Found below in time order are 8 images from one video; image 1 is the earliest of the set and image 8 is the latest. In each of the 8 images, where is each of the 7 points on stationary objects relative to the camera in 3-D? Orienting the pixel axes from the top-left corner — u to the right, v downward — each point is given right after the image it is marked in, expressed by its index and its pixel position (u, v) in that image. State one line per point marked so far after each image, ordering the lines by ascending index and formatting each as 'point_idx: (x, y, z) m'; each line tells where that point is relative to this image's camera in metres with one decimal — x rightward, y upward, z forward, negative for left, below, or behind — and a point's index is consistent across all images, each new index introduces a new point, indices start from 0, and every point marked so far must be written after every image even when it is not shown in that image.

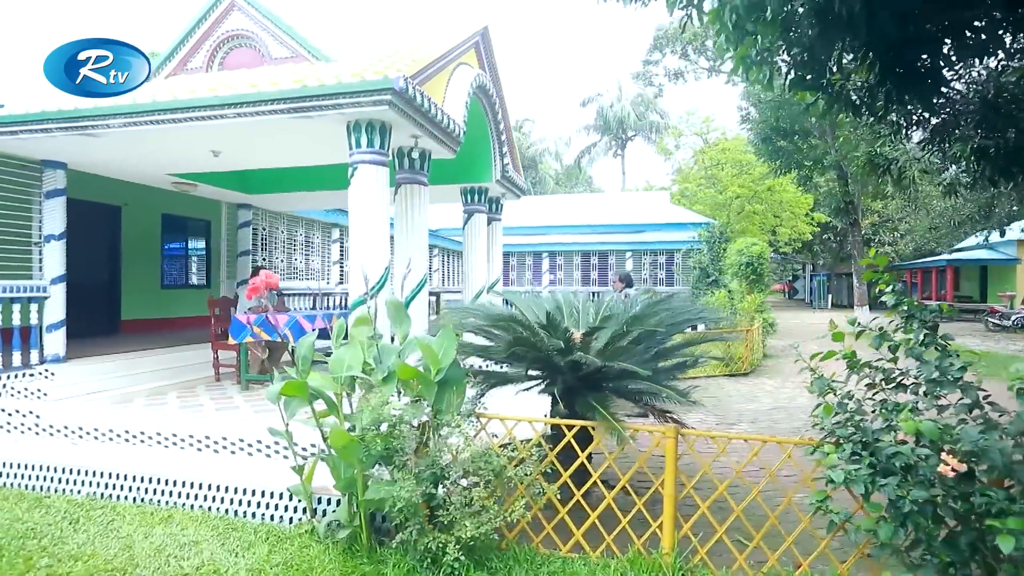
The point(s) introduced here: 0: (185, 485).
0: (-2.3, -1.4, +4.2) m
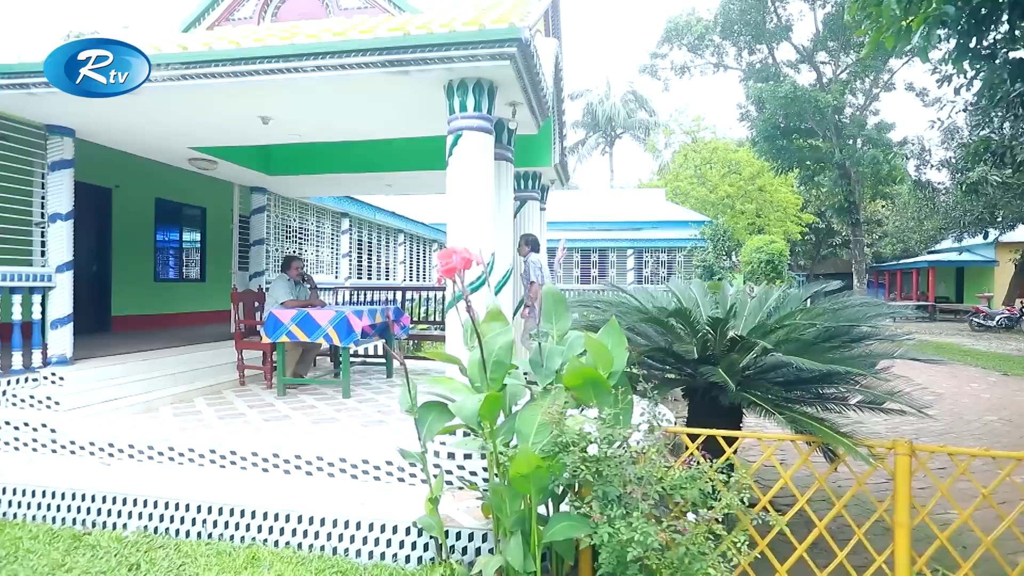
0: (-1.4, -1.3, +3.5) m
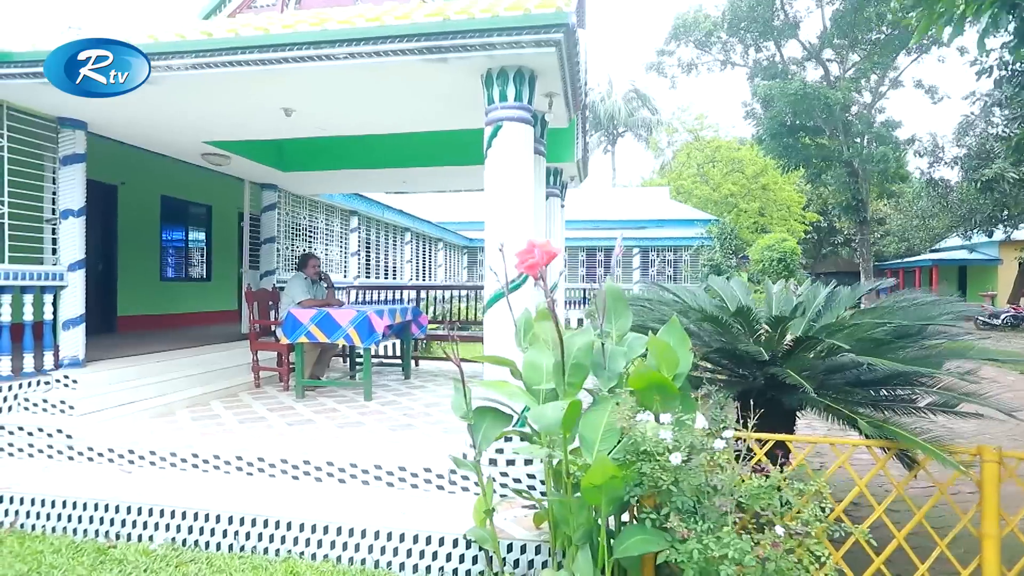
0: (-1.1, -1.3, +3.3) m
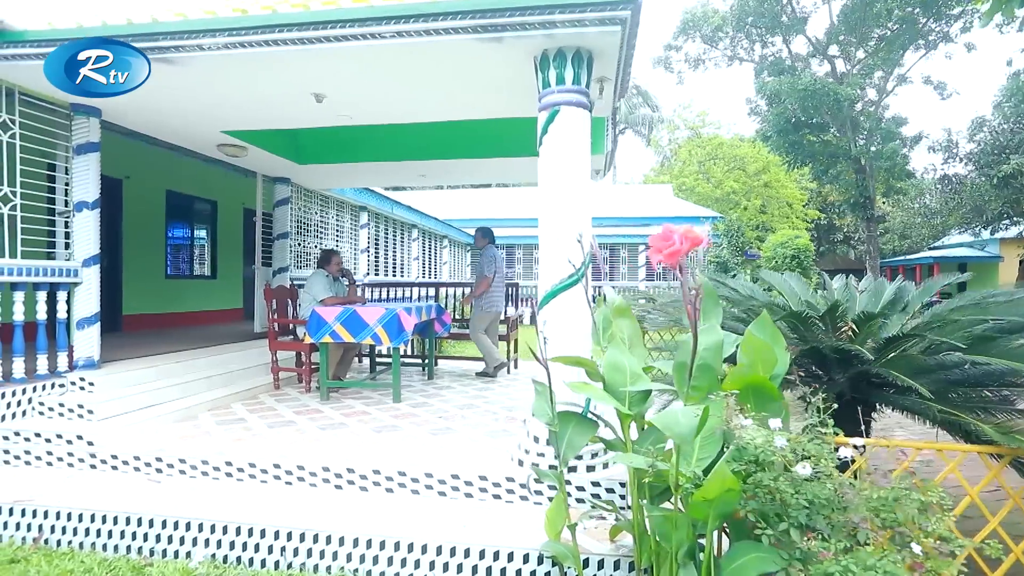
0: (-0.8, -1.3, +3.0) m
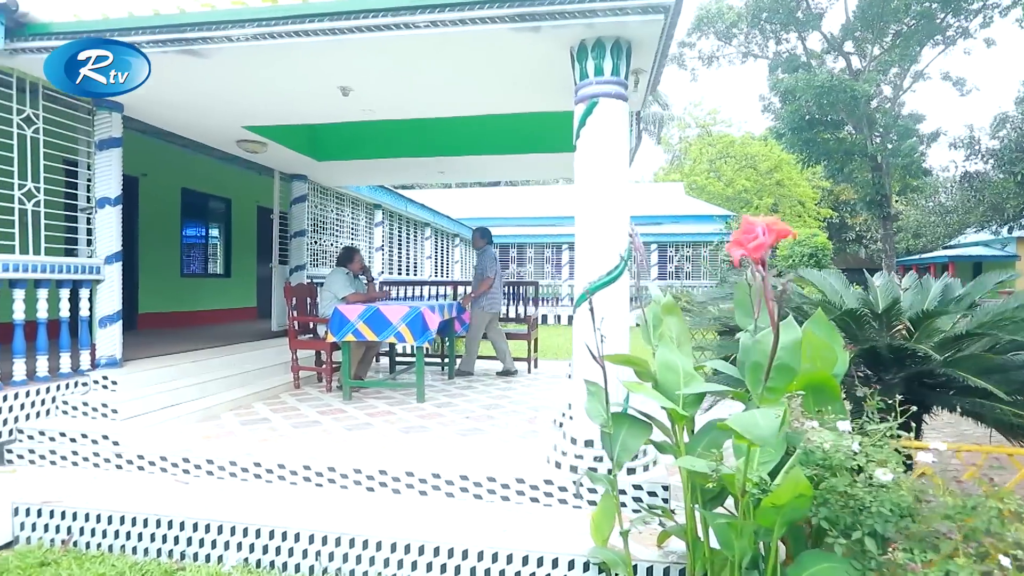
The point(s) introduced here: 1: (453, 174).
0: (-0.6, -1.3, +2.9) m
1: (-0.8, +1.5, +7.7) m
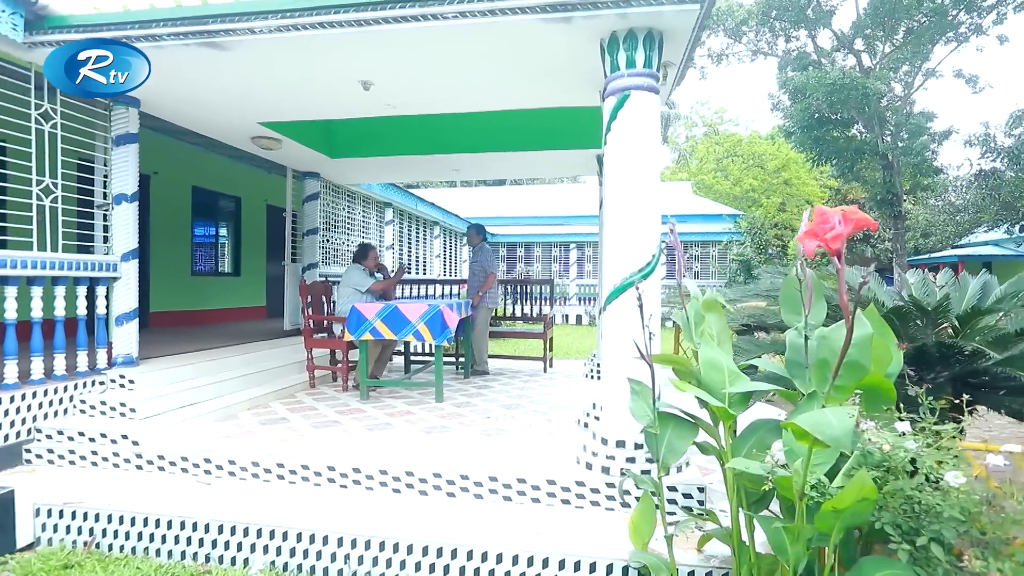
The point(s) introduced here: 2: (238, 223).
0: (-0.4, -1.3, +2.9) m
1: (-0.6, +1.5, +7.7) m
2: (-4.5, +1.1, +9.7) m
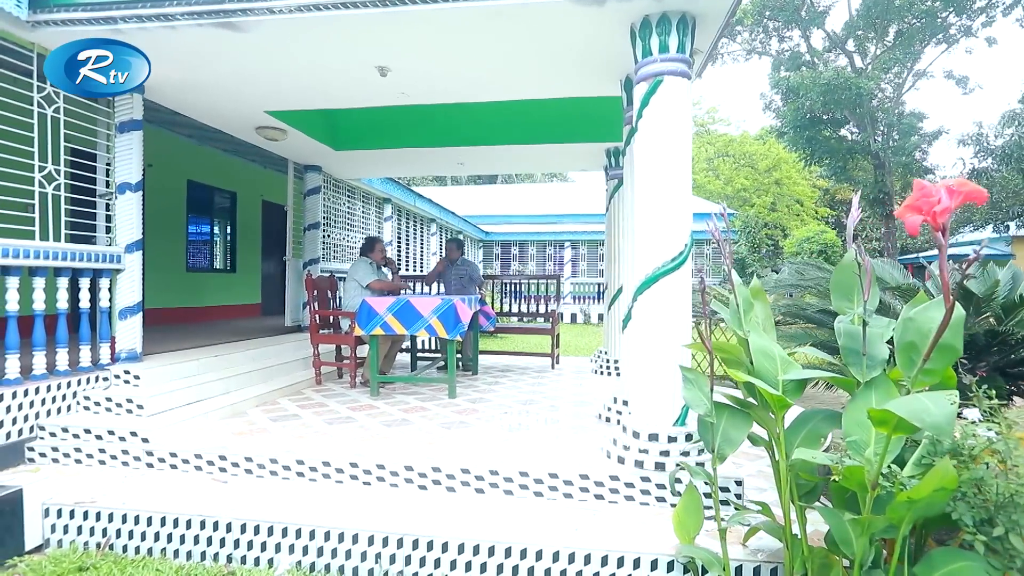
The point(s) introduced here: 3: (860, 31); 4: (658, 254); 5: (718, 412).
0: (-0.2, -1.2, +2.8) m
1: (-0.5, +1.5, +7.6) m
2: (-4.4, +1.1, +9.5) m
3: (+9.5, +7.0, +16.4) m
4: (+0.8, +0.2, +3.4) m
5: (+0.8, -0.5, +2.3) m
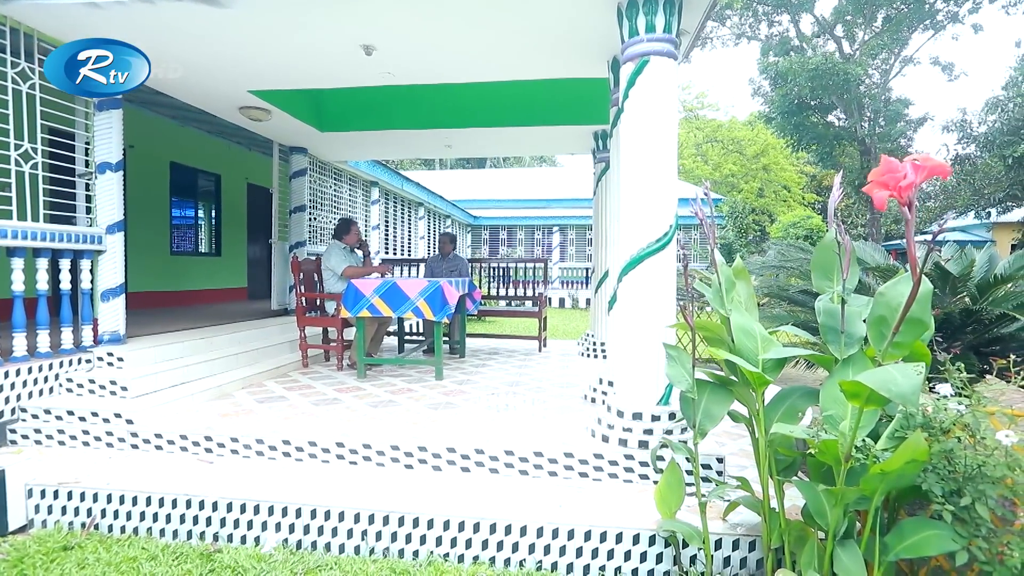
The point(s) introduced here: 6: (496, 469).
0: (-0.3, -1.1, +2.8) m
1: (-0.7, +1.8, +7.5) m
2: (-4.6, +1.4, +9.4) m
3: (+9.2, +7.4, +16.4) m
4: (+0.8, +0.3, +3.4) m
5: (+0.7, -0.4, +2.3) m
6: (-0.1, -1.0, +3.3) m
